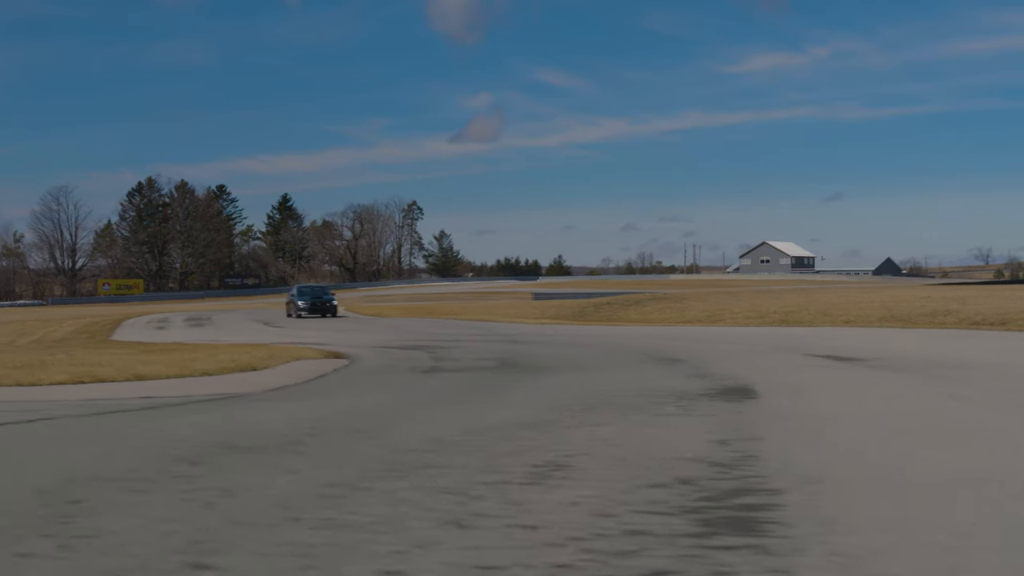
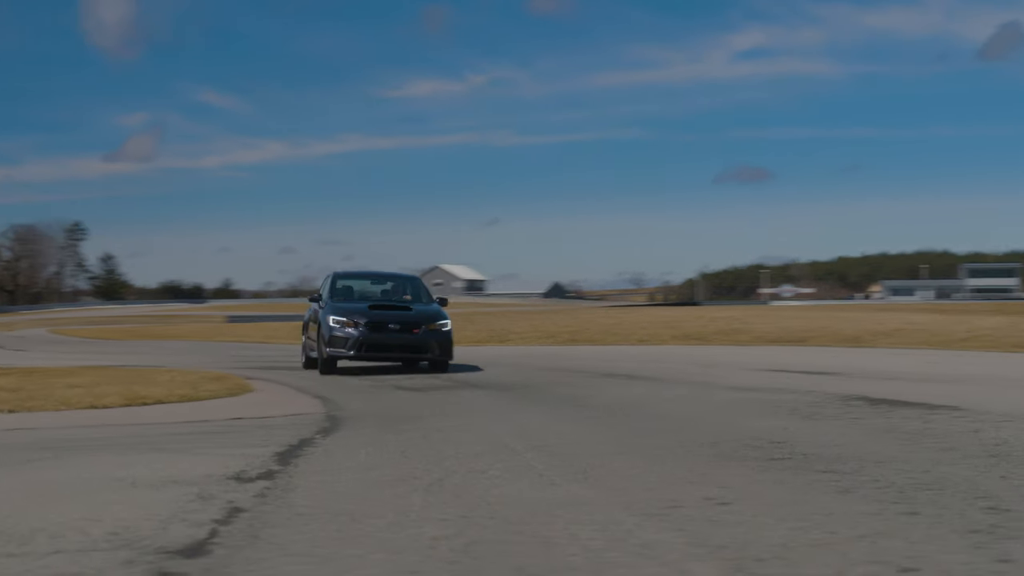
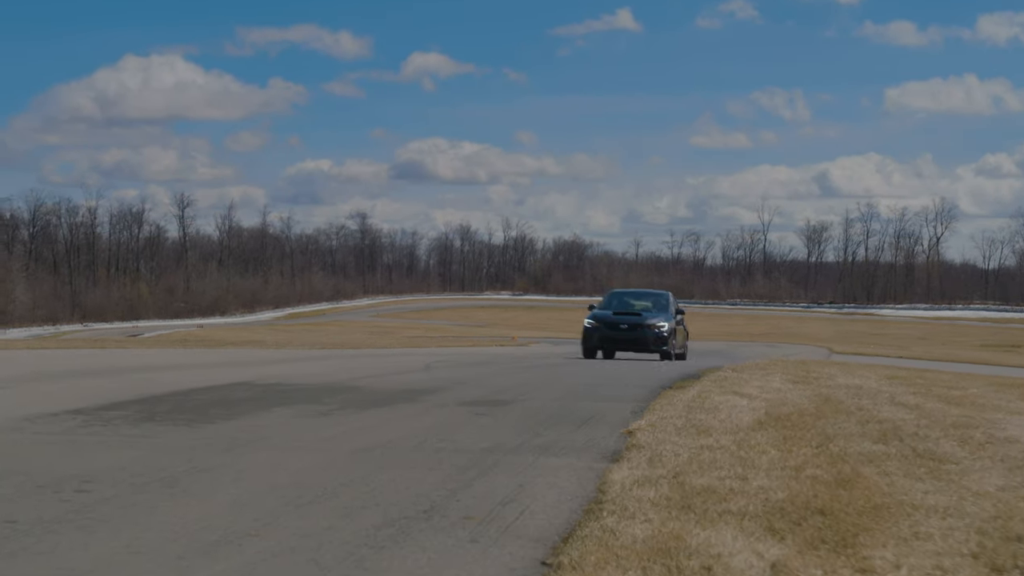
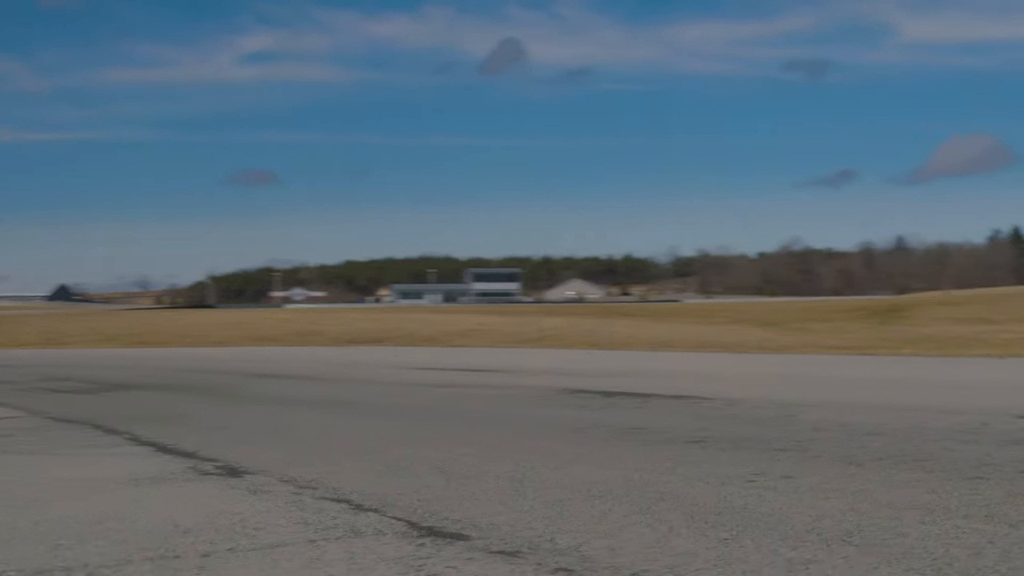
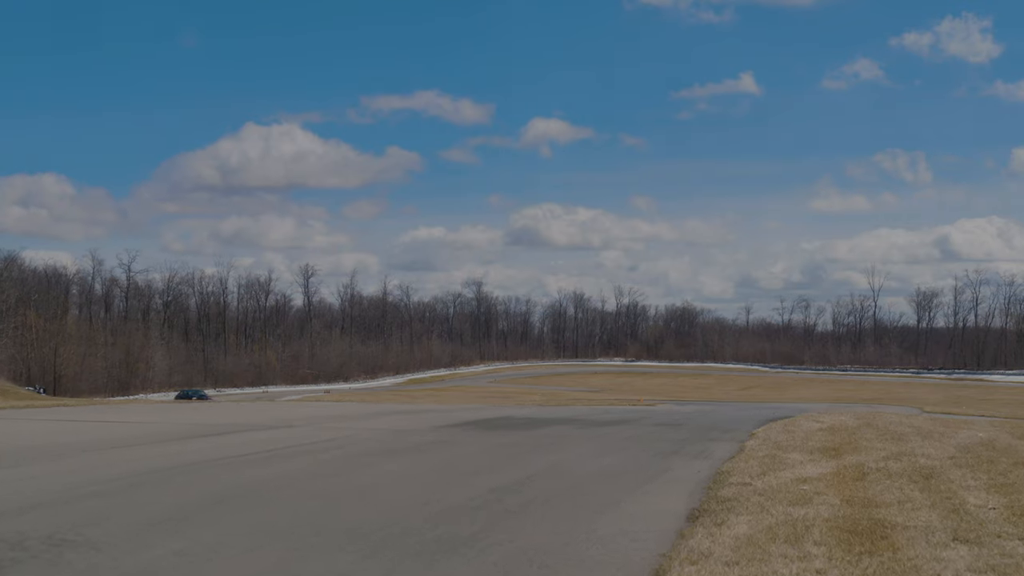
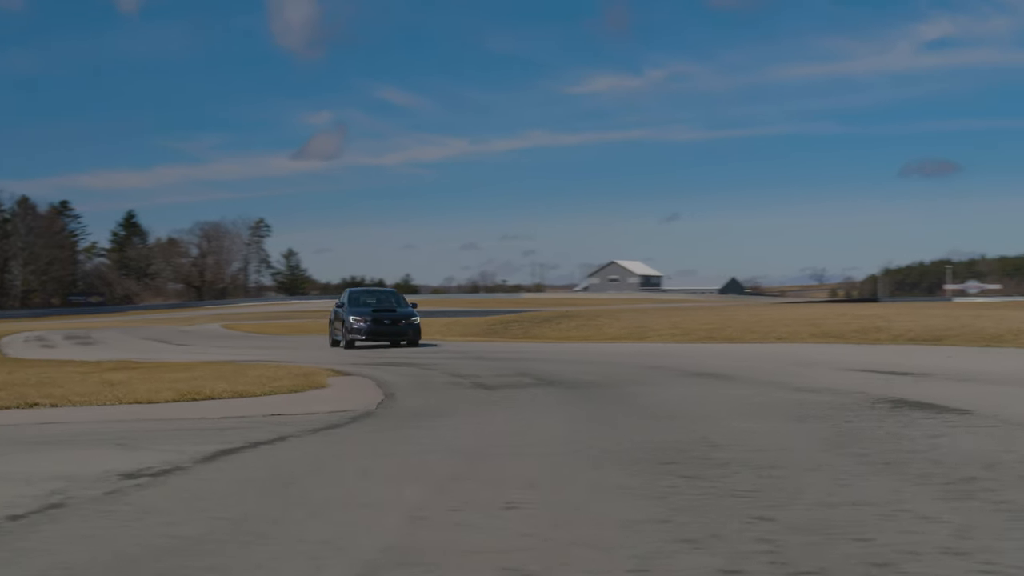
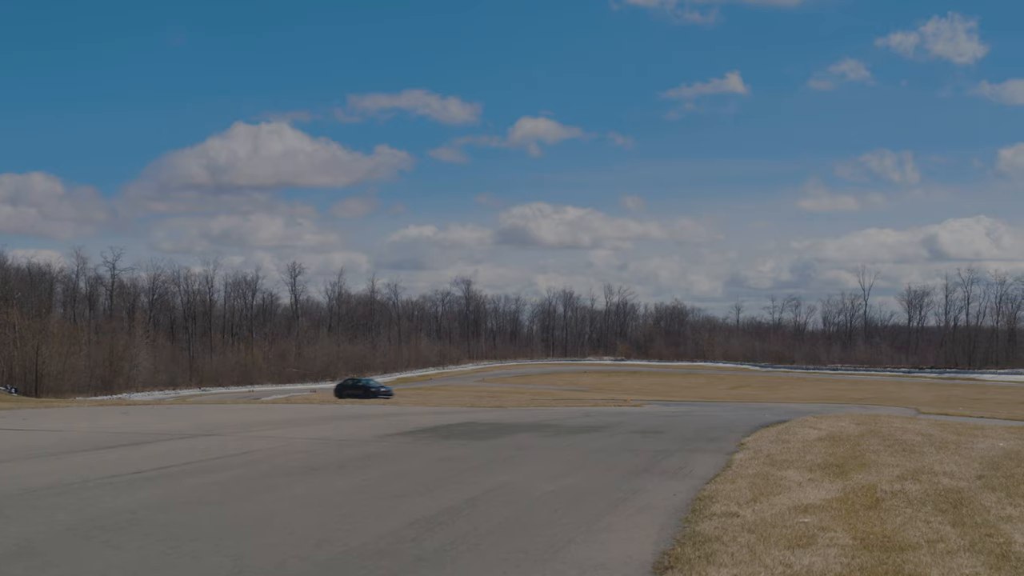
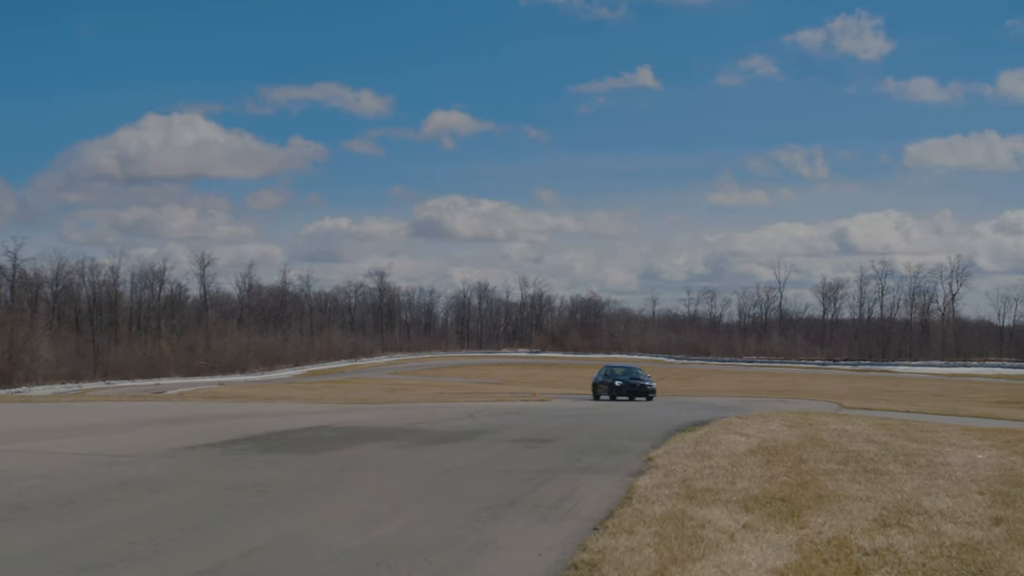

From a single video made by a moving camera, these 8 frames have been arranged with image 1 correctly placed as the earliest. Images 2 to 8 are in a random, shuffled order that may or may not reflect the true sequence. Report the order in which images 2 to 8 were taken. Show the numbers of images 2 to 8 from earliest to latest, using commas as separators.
6, 2, 4, 5, 7, 8, 3
